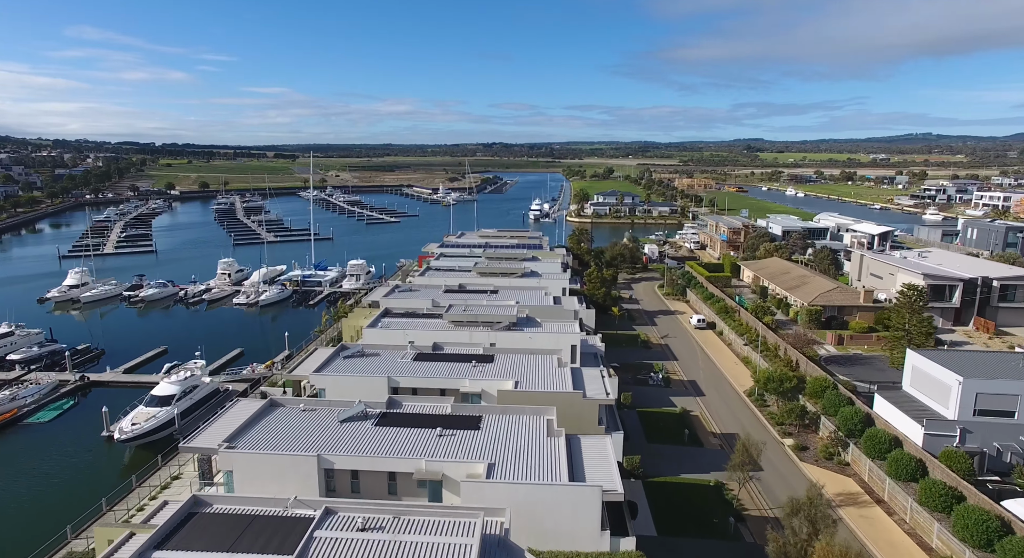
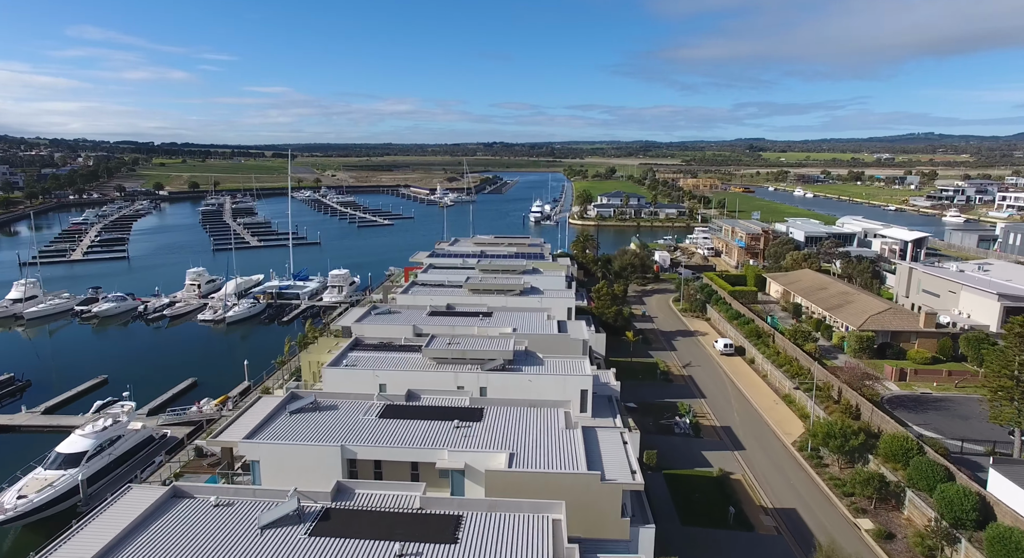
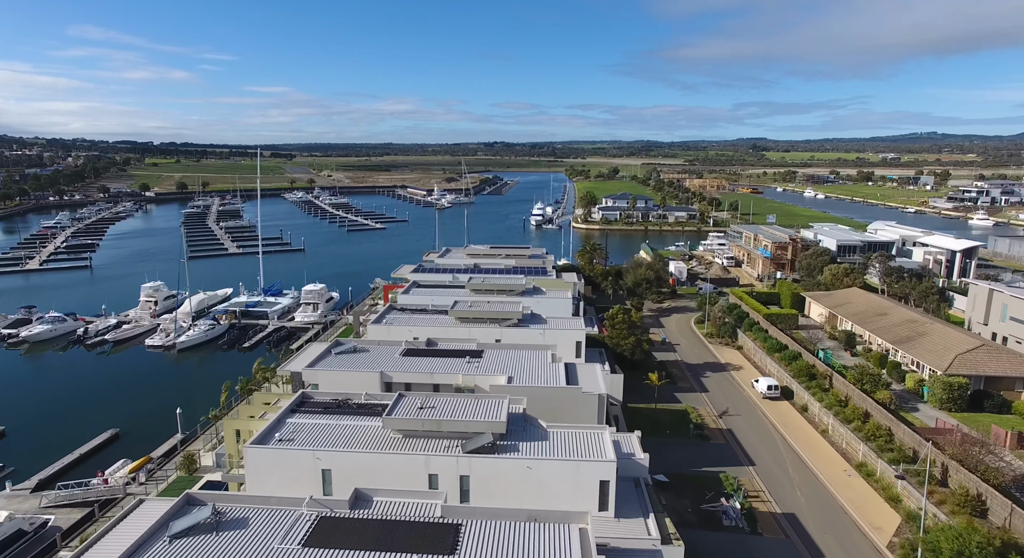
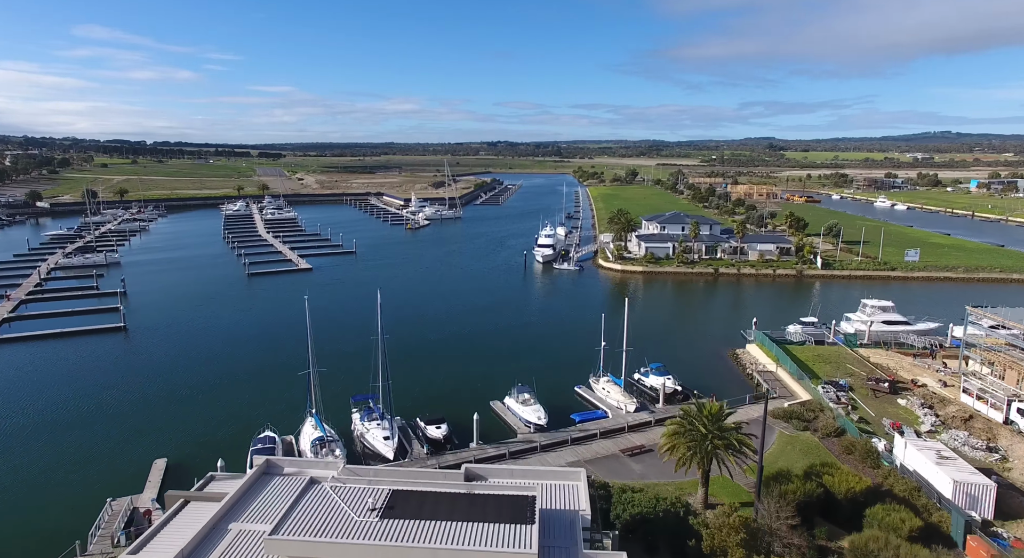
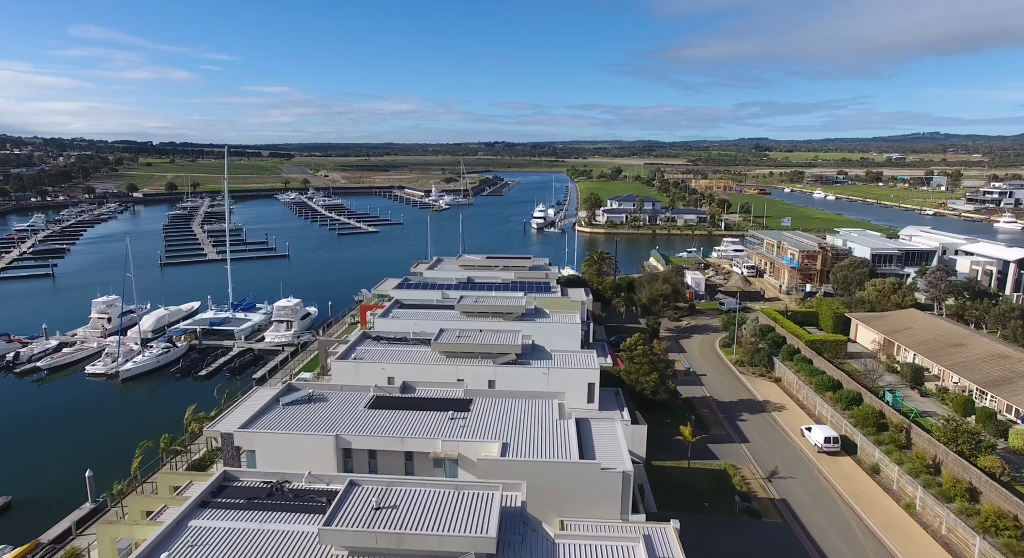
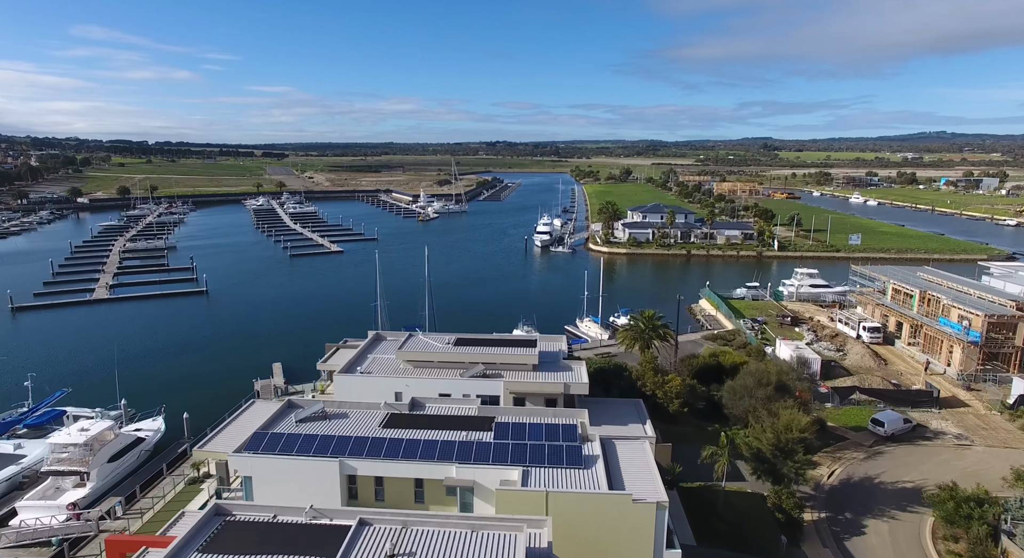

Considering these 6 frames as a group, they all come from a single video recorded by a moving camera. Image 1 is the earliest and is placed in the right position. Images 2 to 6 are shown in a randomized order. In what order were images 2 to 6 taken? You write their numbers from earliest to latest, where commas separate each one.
2, 3, 5, 6, 4
